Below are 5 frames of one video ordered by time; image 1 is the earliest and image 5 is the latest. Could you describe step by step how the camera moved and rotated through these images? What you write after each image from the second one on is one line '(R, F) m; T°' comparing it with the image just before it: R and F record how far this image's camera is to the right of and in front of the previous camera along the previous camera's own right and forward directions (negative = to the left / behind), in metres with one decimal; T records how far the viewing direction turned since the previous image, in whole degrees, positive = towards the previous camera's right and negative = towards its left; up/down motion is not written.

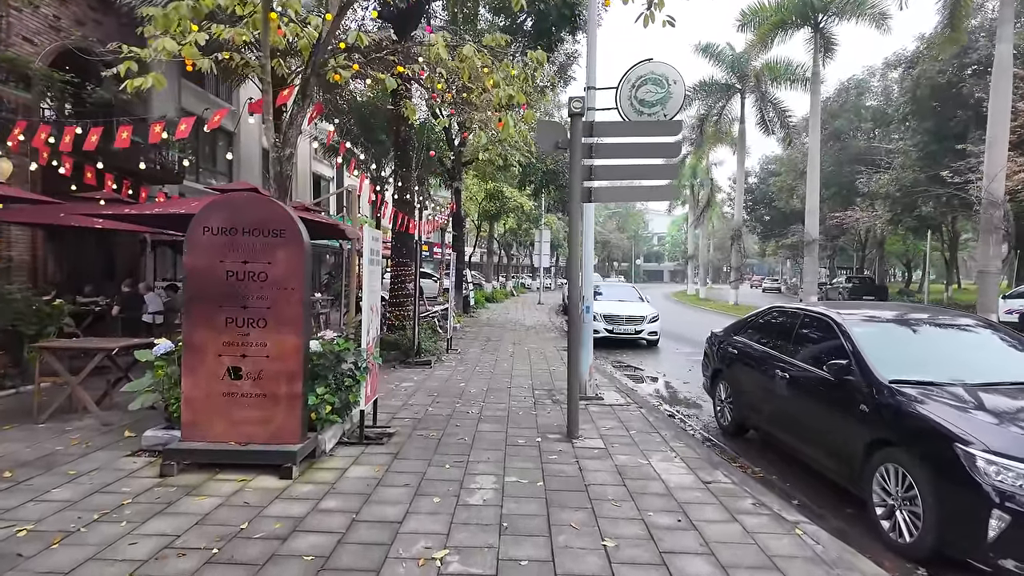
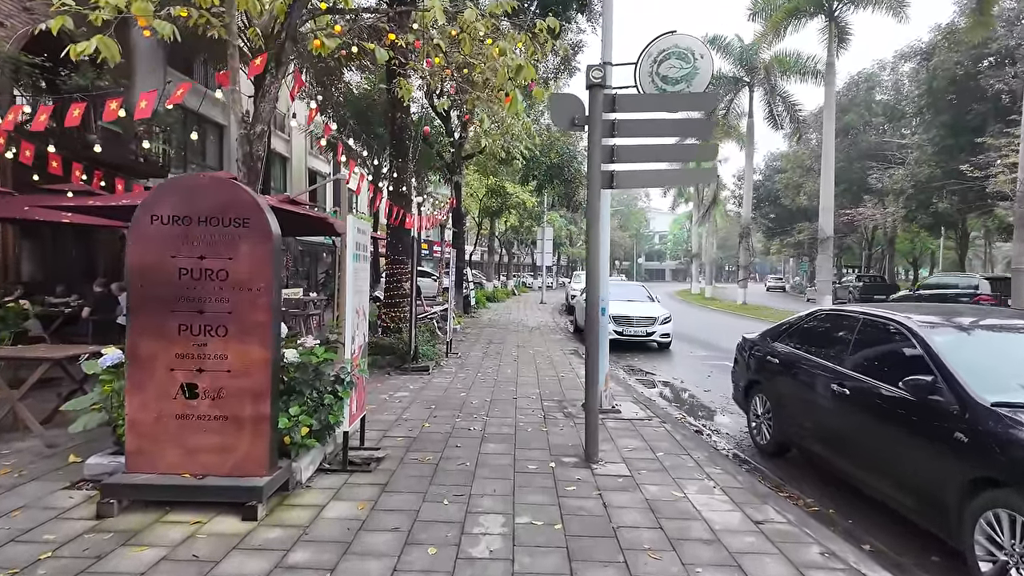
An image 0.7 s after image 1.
(-0.1, +0.8) m; 0°
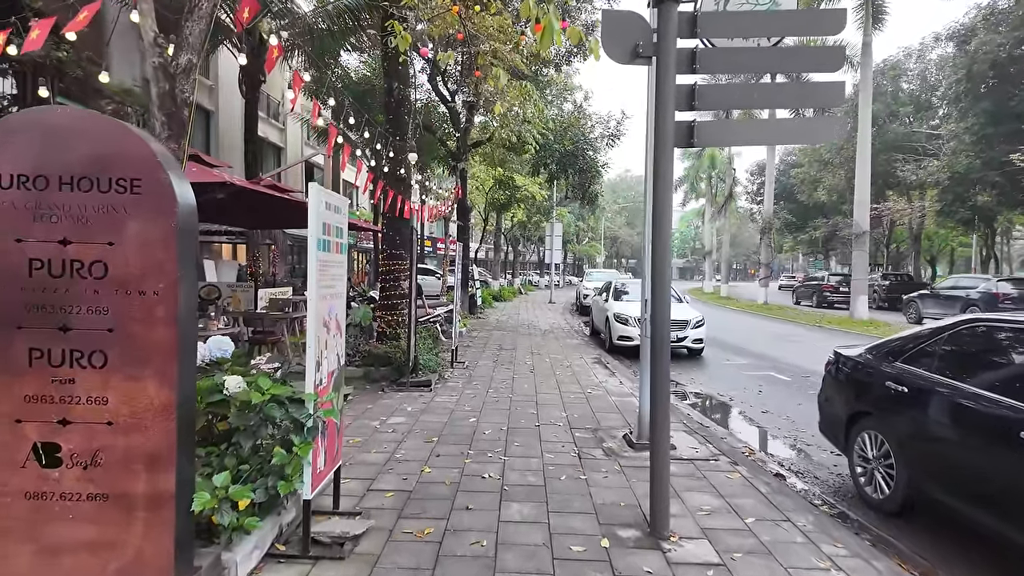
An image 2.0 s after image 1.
(-0.2, +1.4) m; 0°
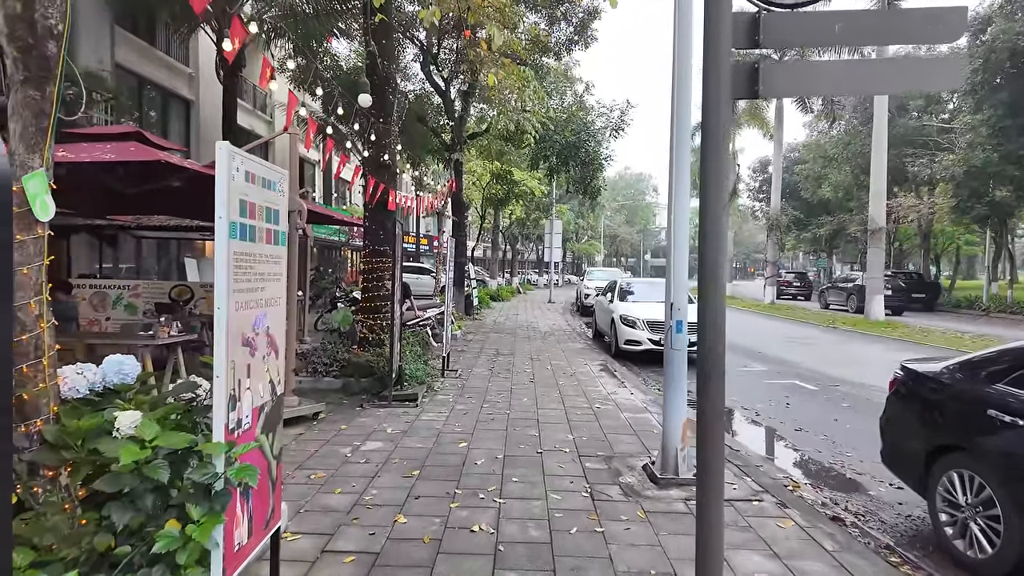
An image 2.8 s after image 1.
(0.0, +0.9) m; 0°
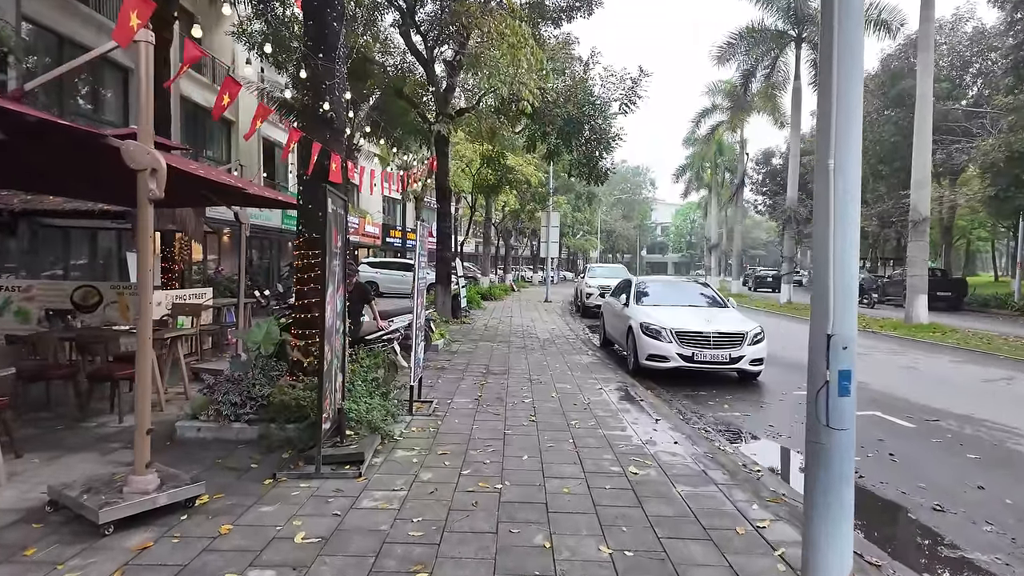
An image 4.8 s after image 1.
(0.0, +2.2) m; +1°
